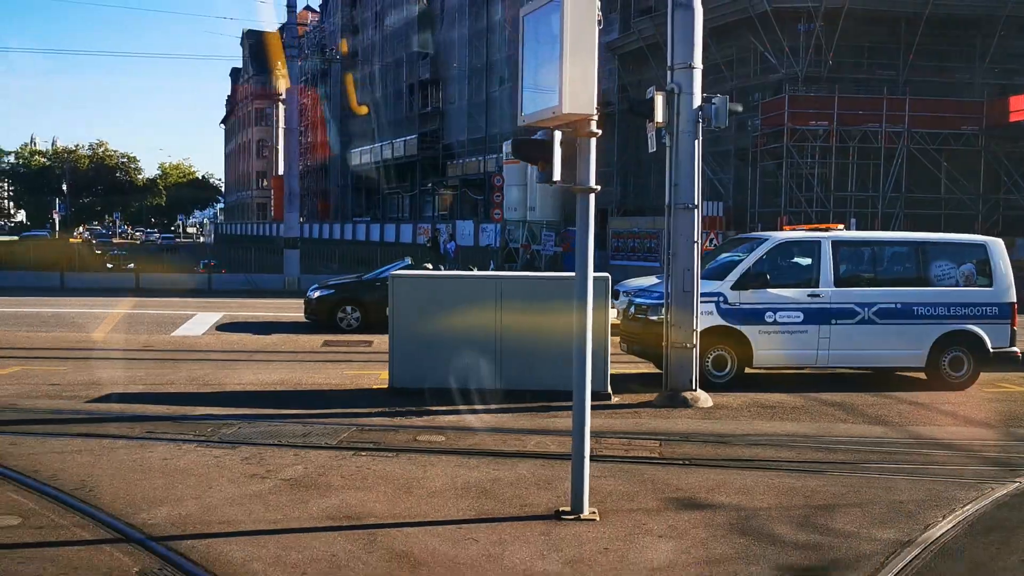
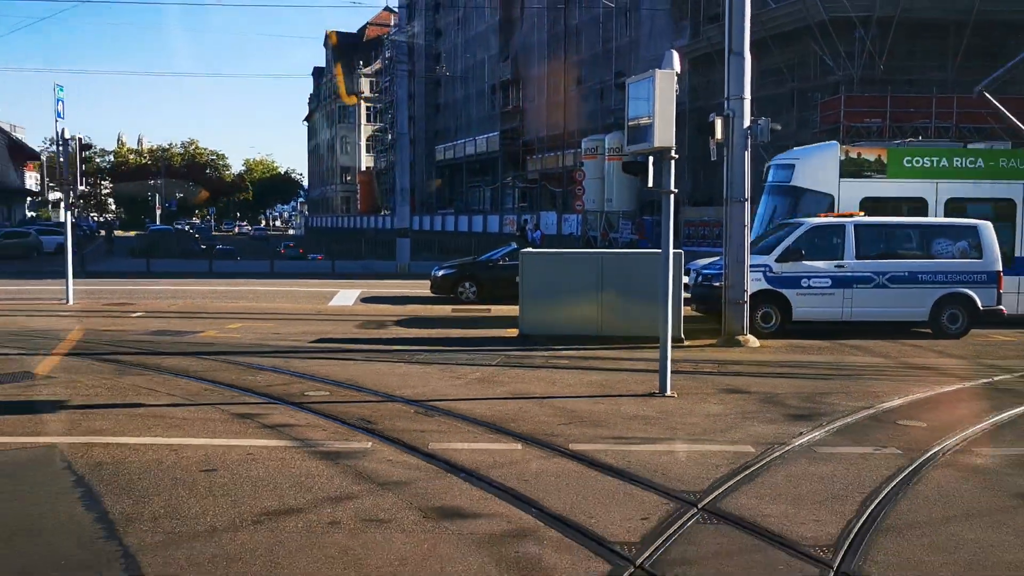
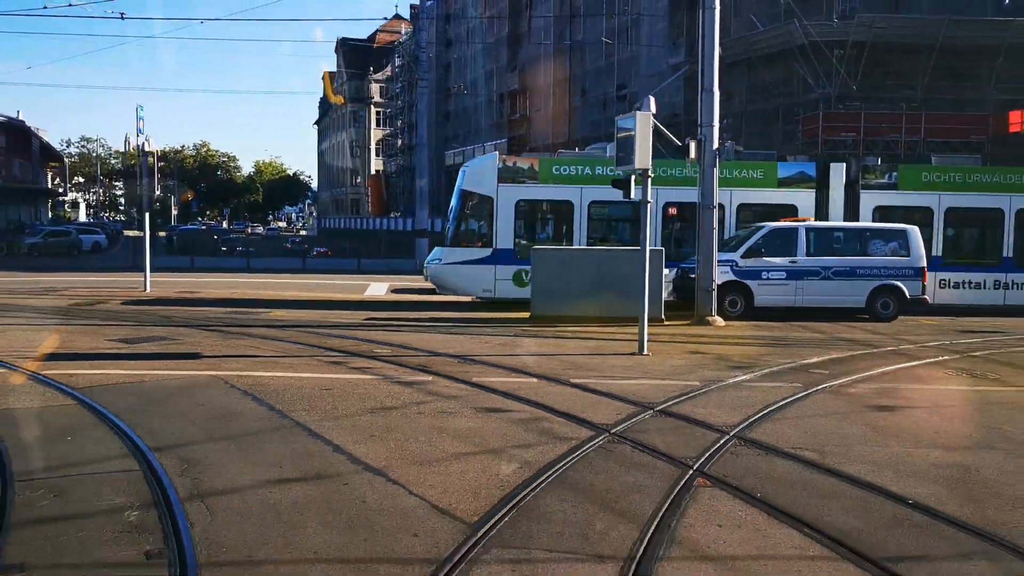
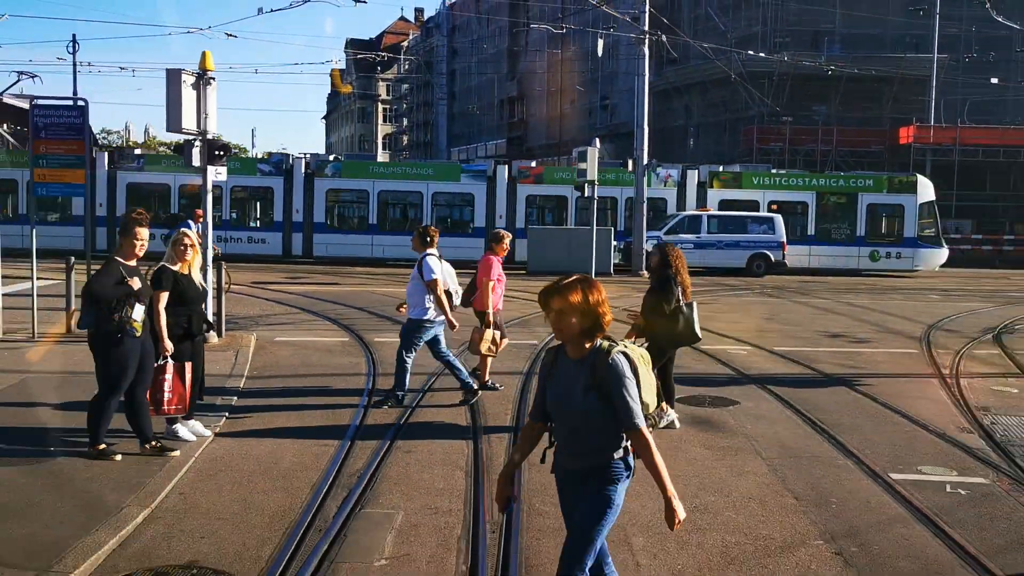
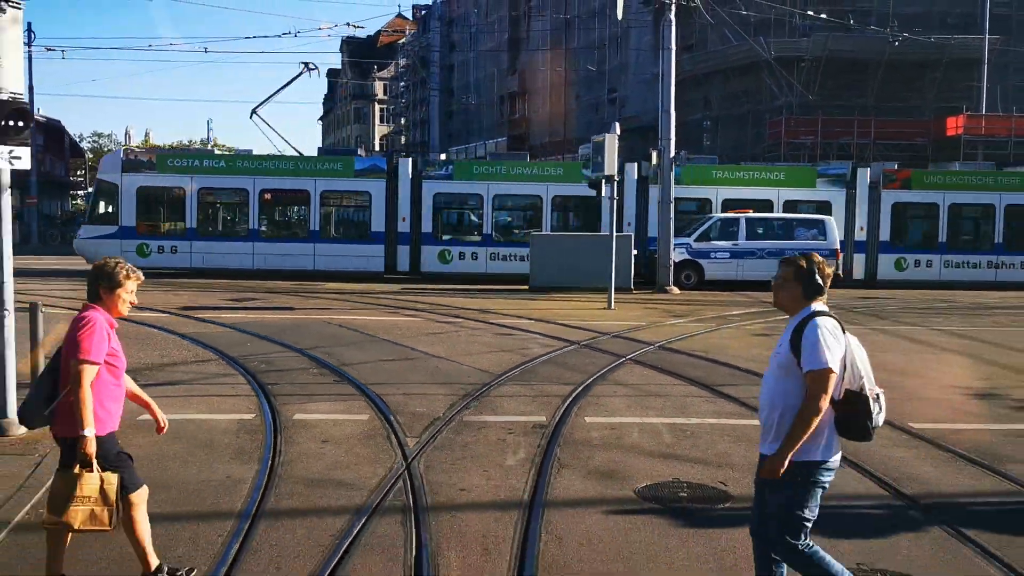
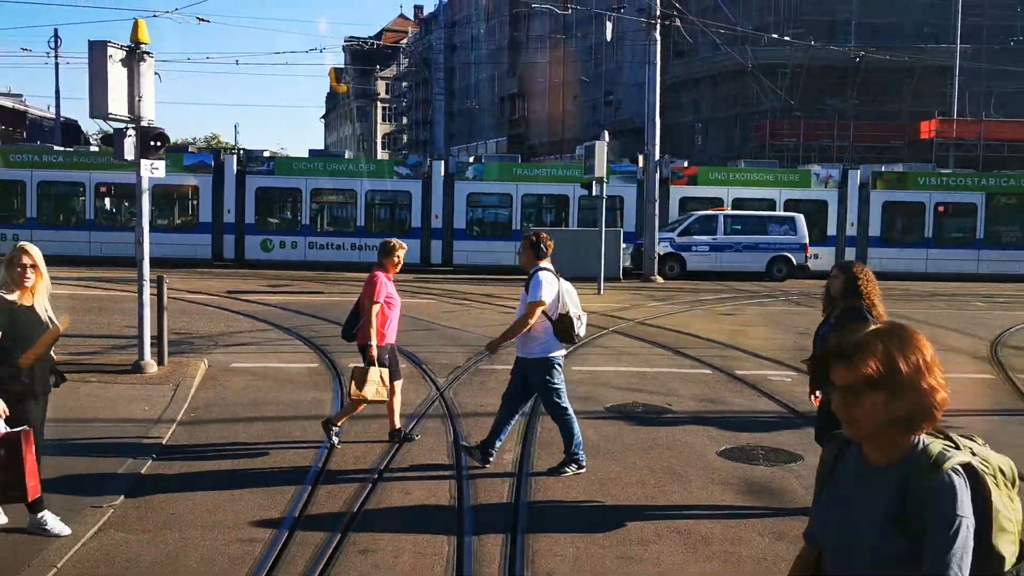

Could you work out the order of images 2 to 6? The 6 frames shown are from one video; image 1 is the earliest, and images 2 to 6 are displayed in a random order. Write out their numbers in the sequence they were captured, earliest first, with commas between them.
2, 3, 5, 6, 4
